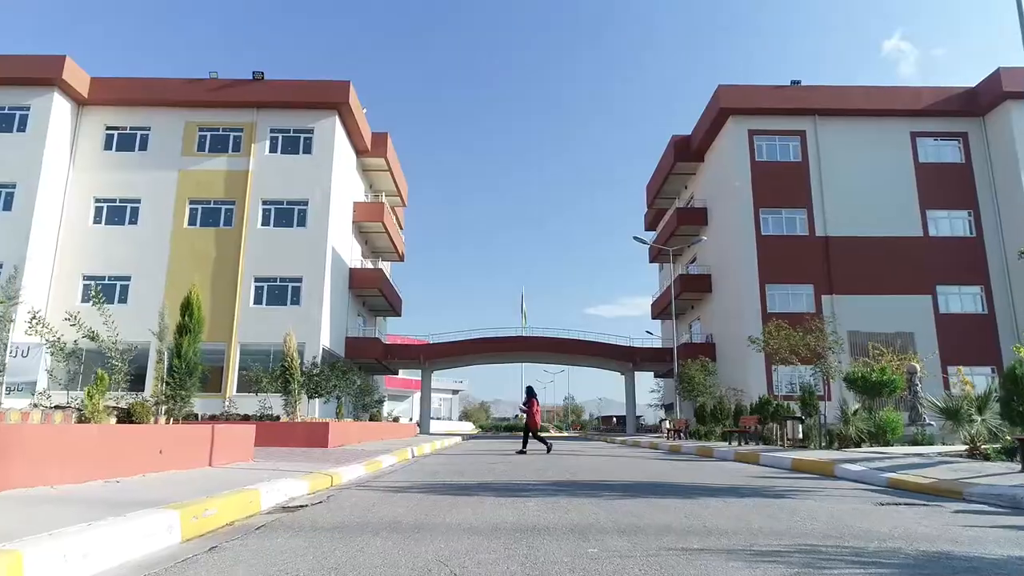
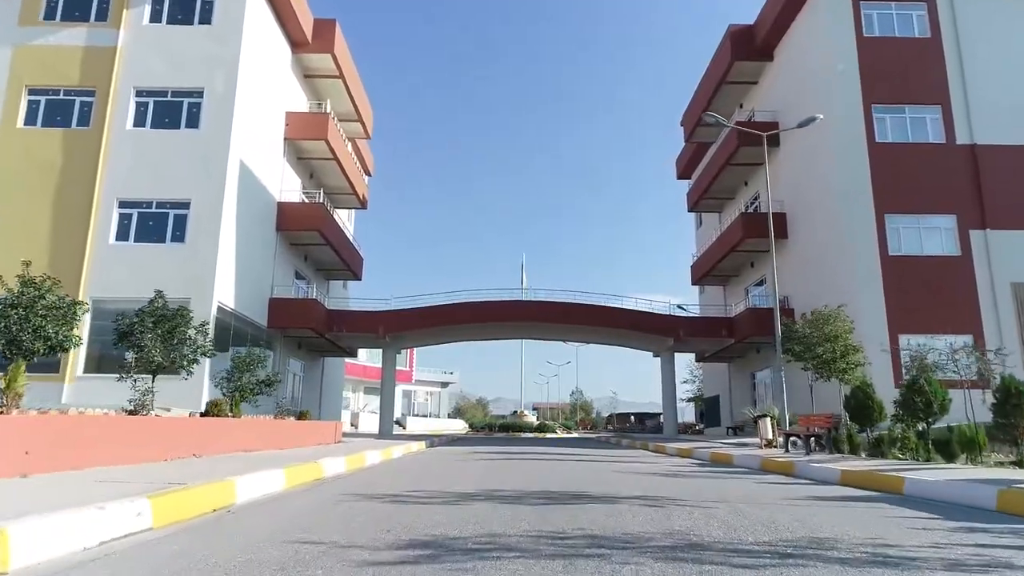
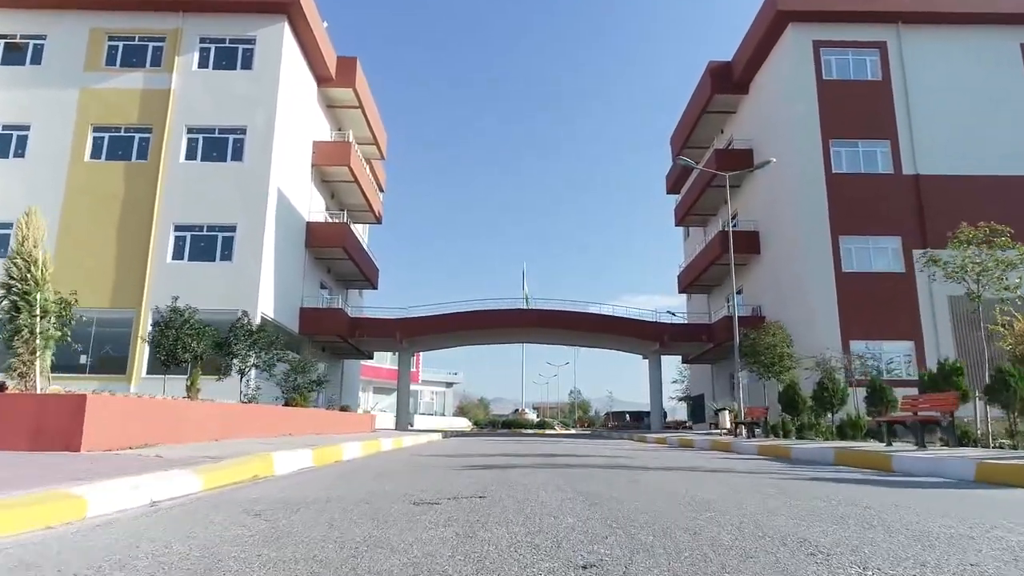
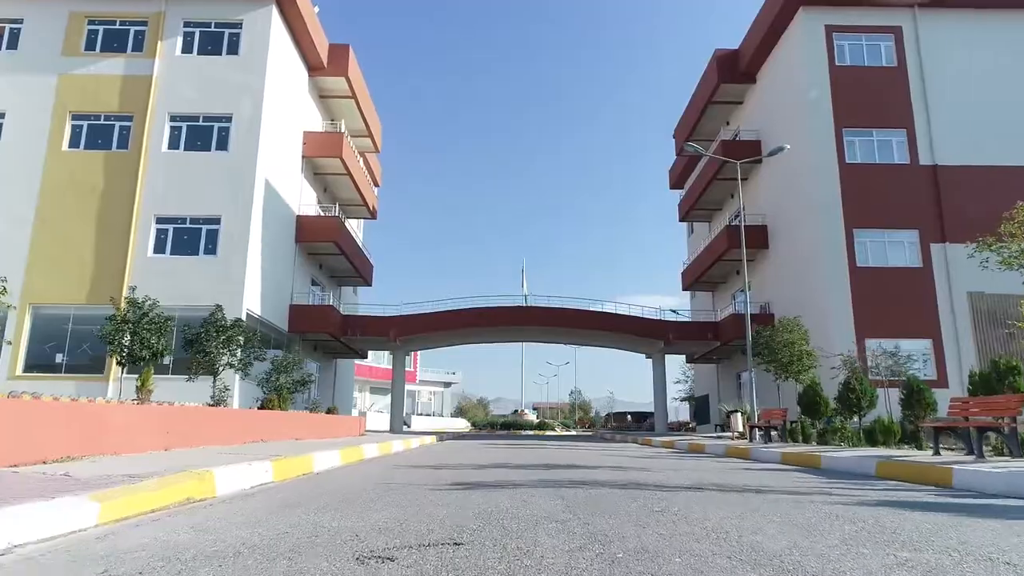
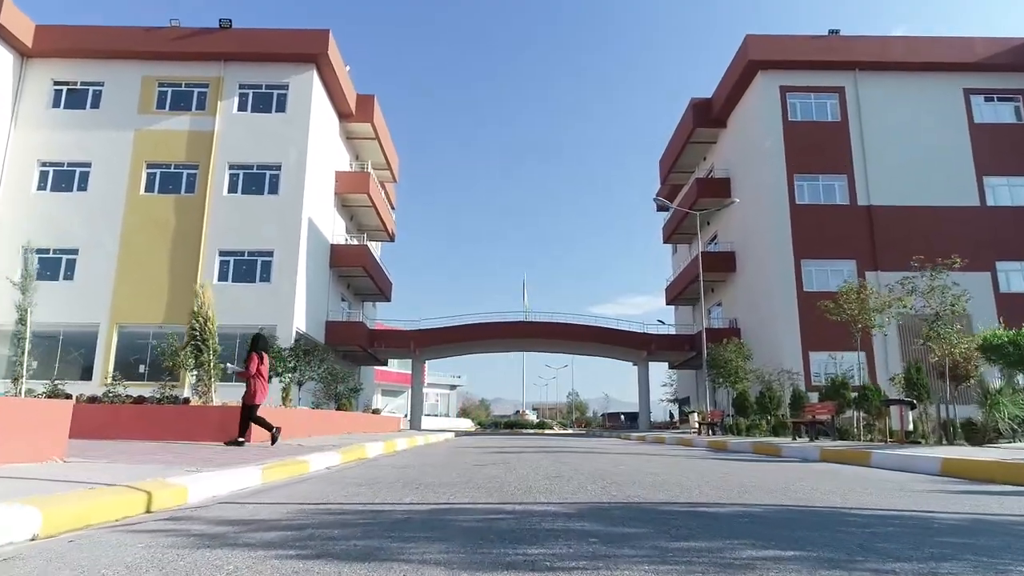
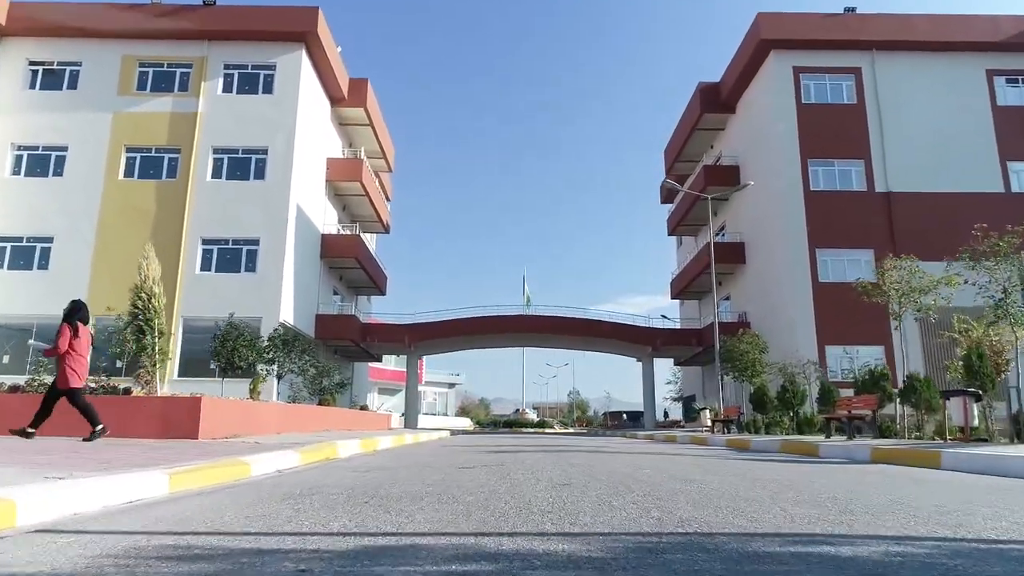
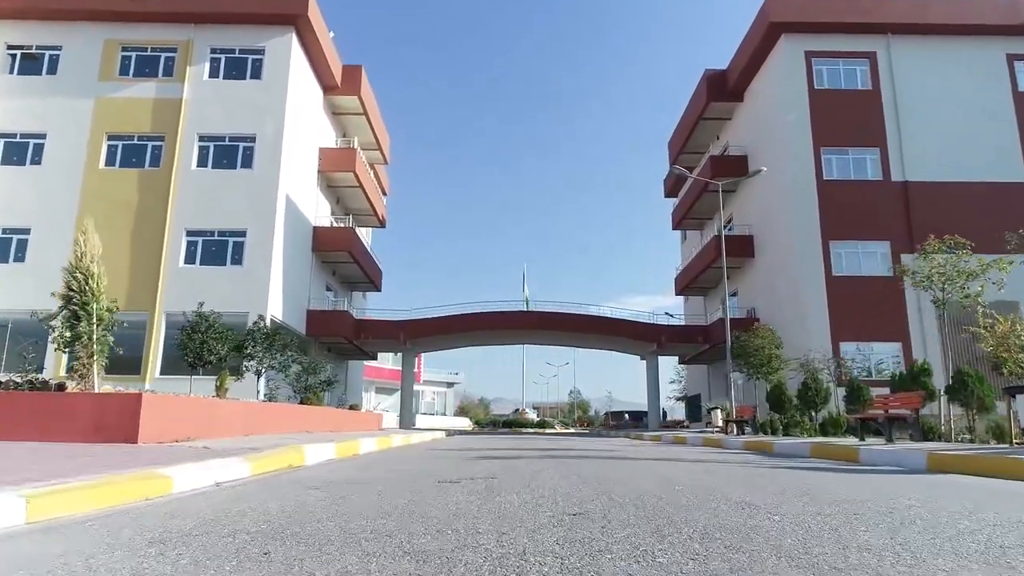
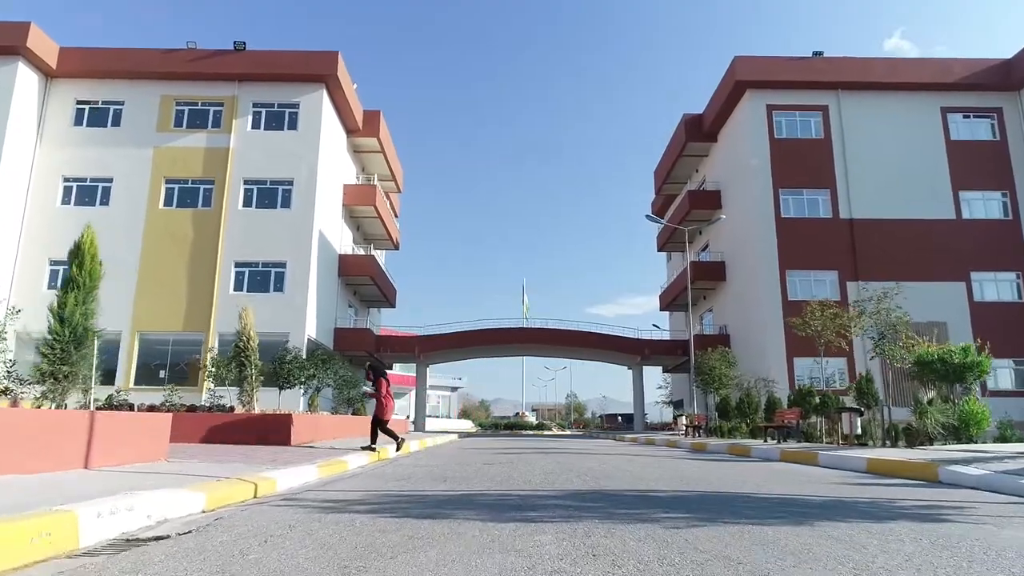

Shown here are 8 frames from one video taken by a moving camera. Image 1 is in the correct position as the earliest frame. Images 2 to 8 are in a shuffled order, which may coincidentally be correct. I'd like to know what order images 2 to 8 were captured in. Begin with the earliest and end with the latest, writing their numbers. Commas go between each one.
8, 5, 6, 7, 3, 4, 2
